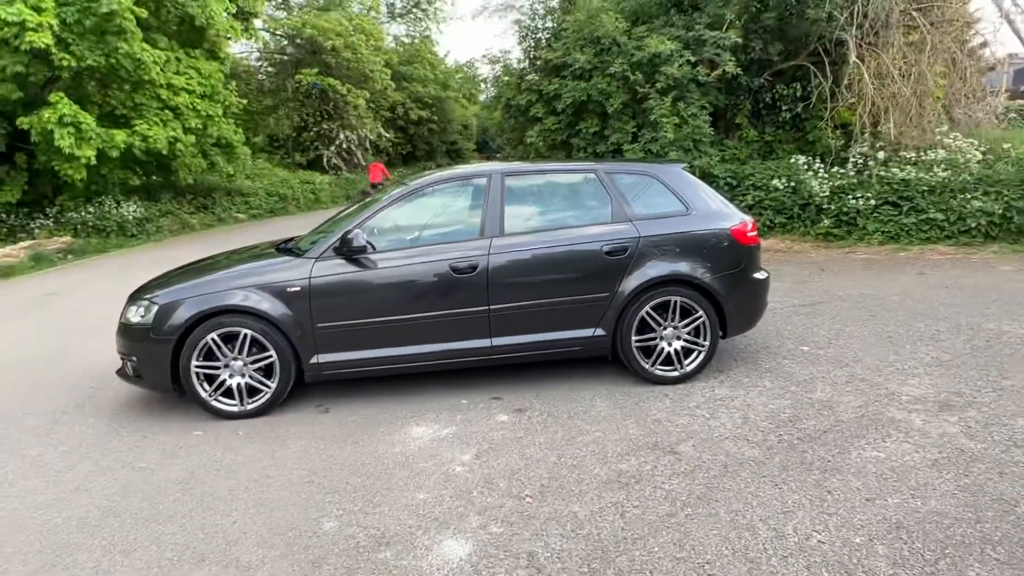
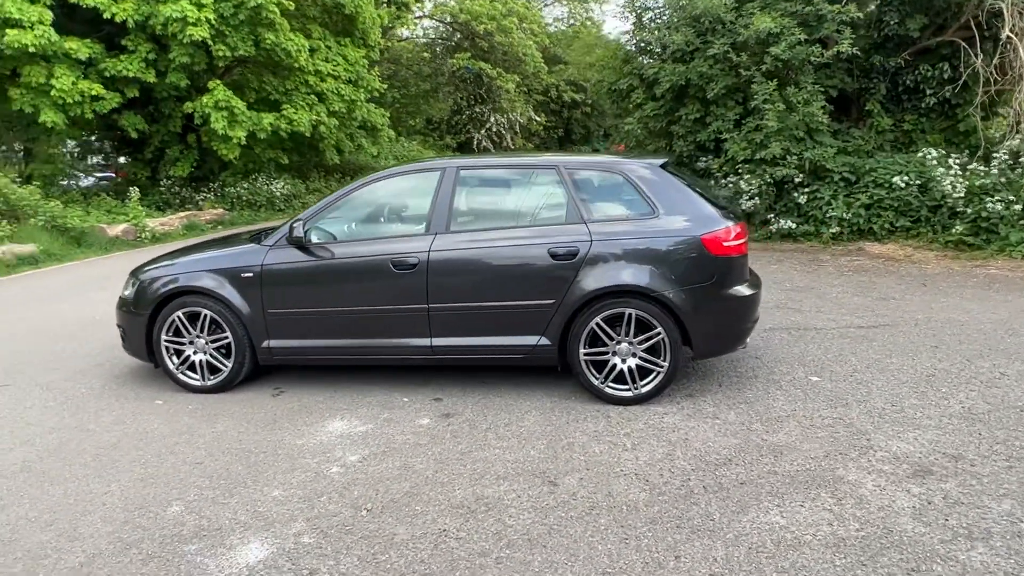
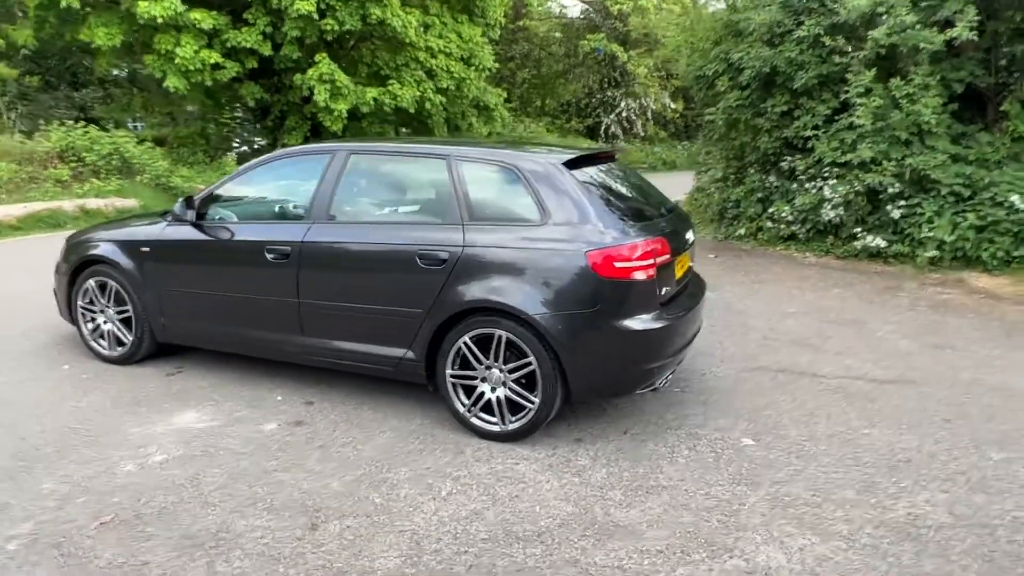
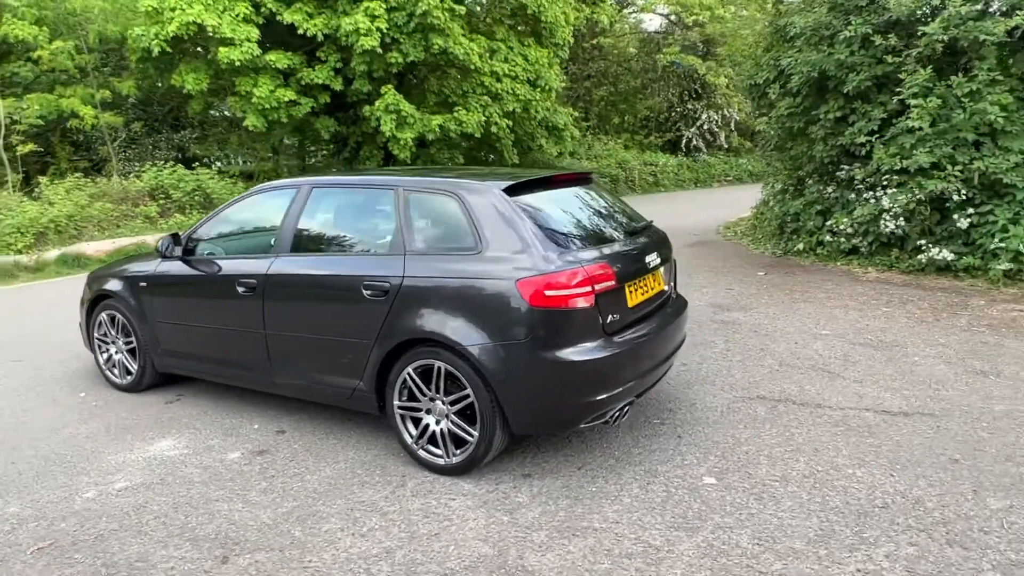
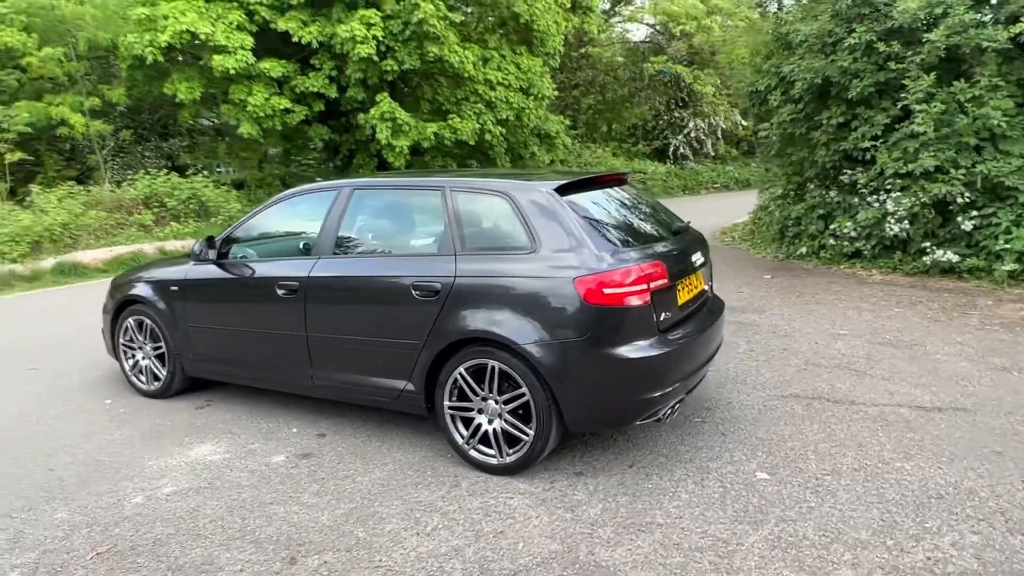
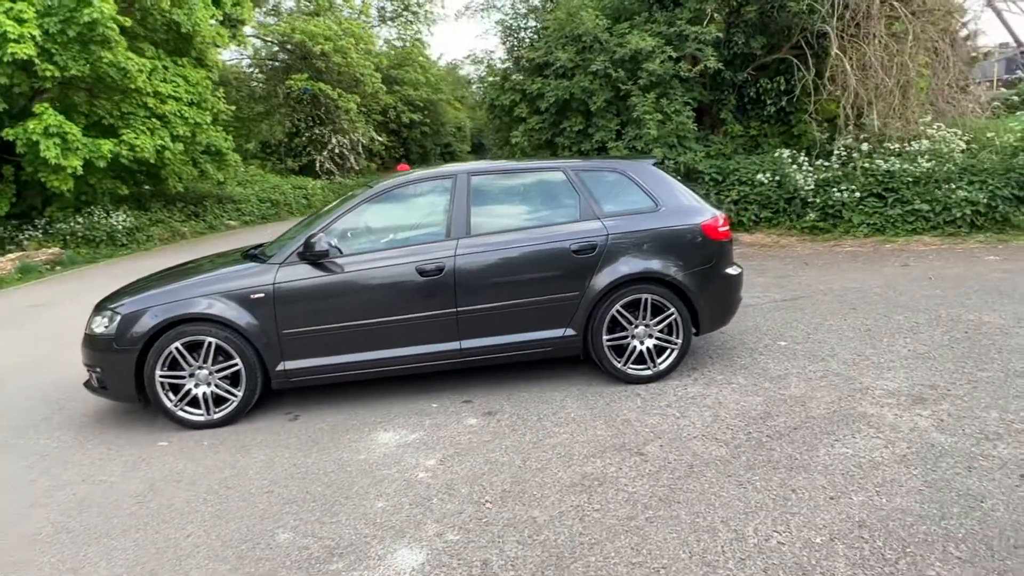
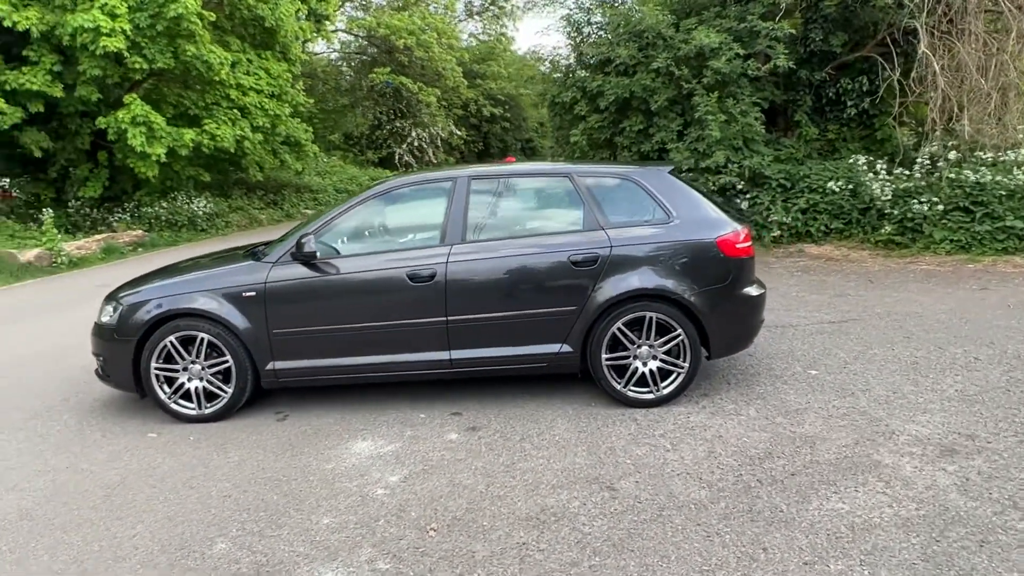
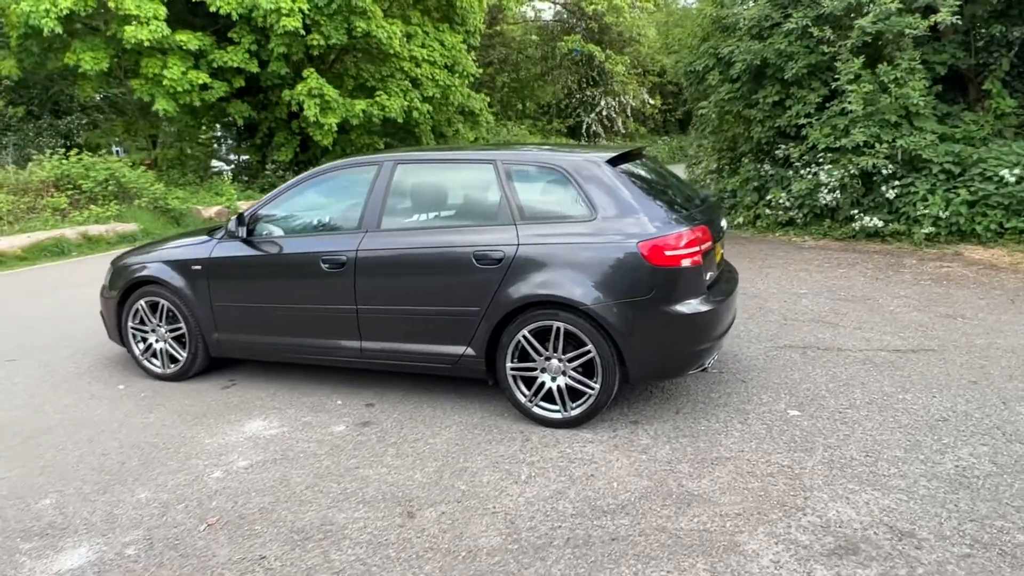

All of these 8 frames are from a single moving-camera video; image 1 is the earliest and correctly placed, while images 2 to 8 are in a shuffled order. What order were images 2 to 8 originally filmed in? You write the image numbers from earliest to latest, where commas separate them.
6, 7, 2, 8, 3, 5, 4
